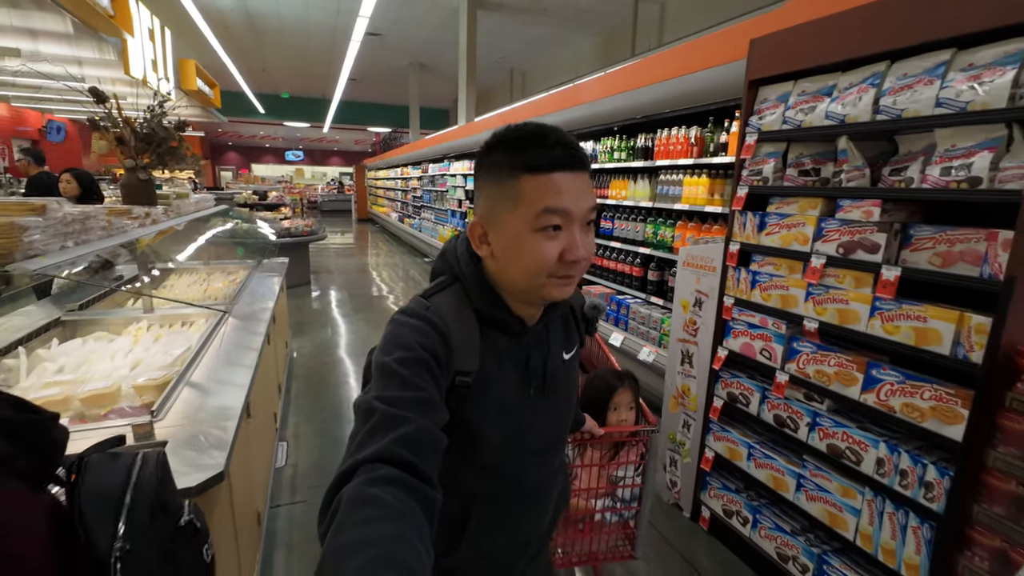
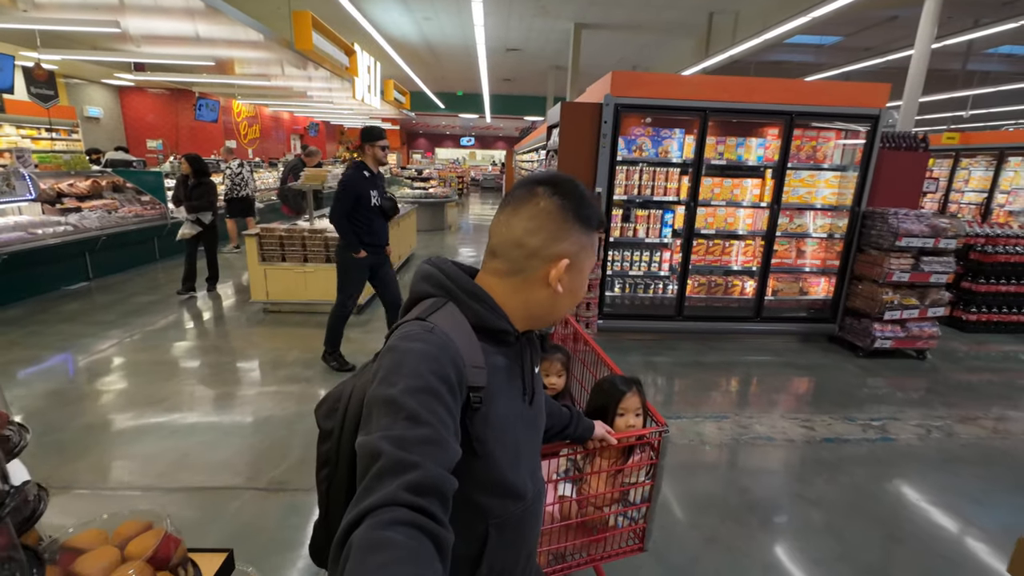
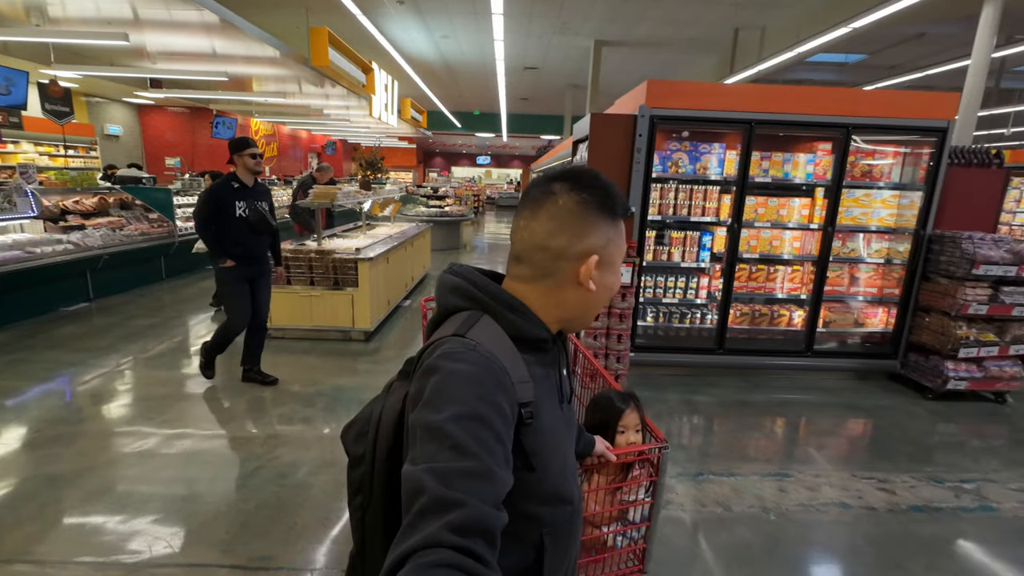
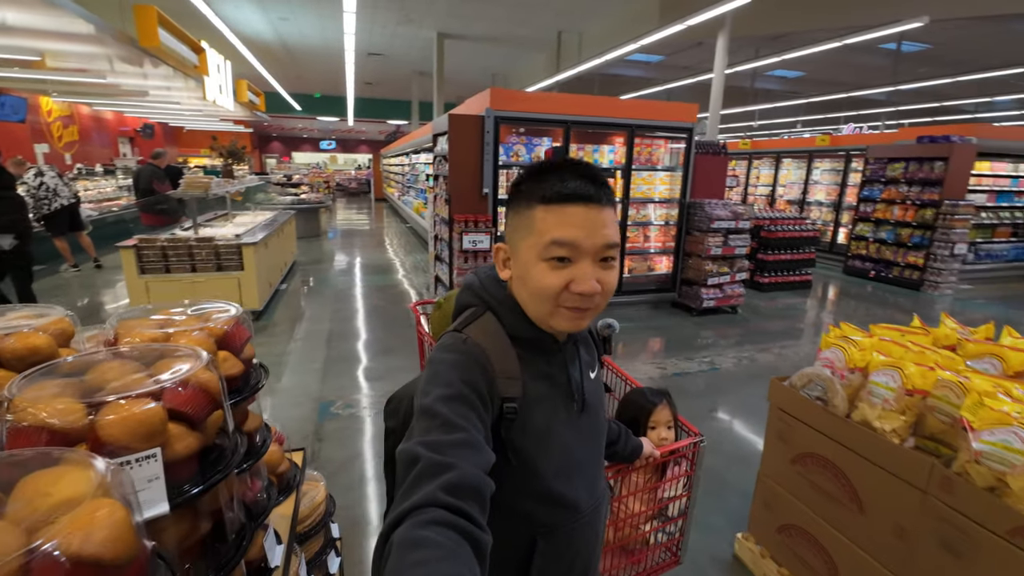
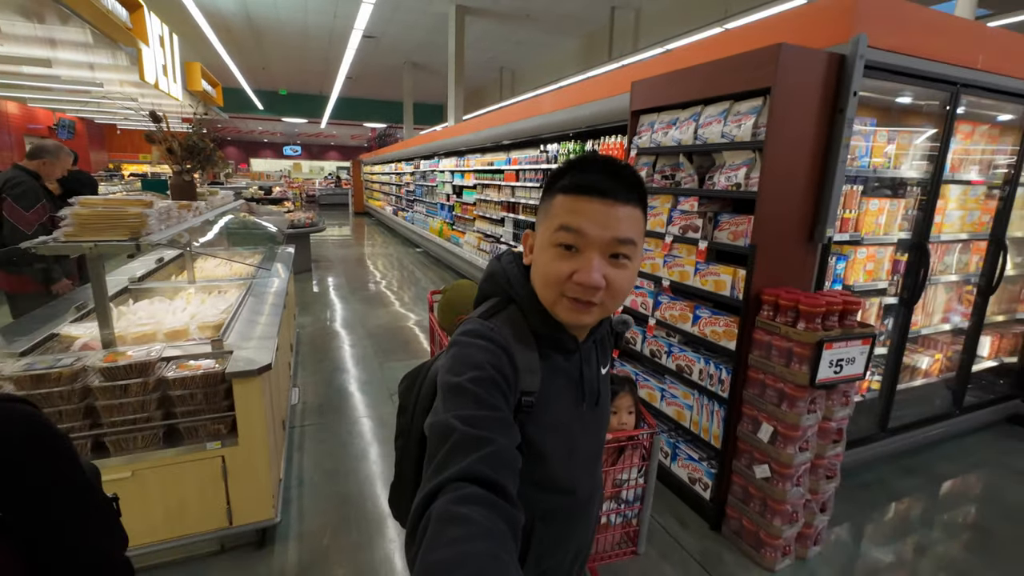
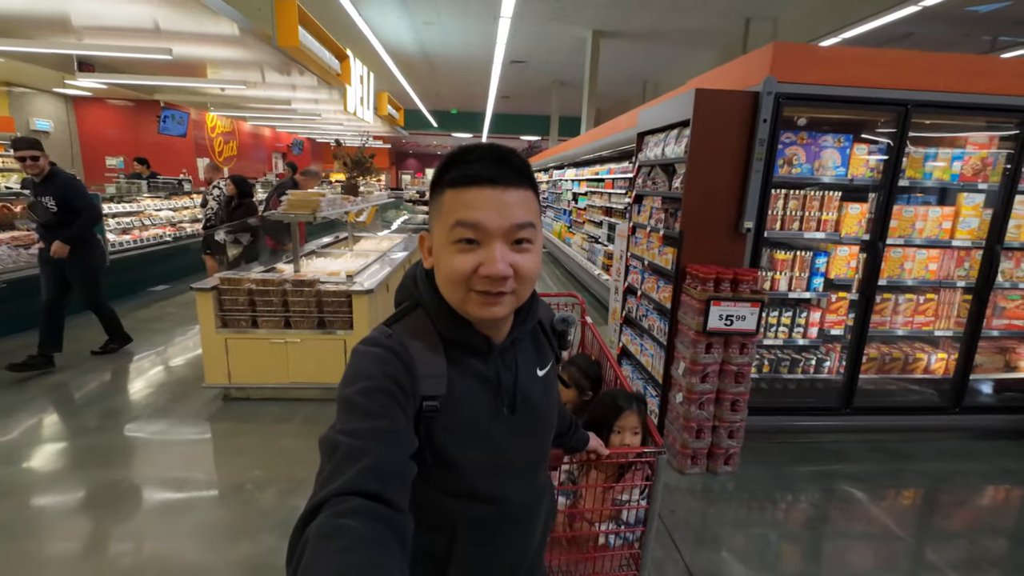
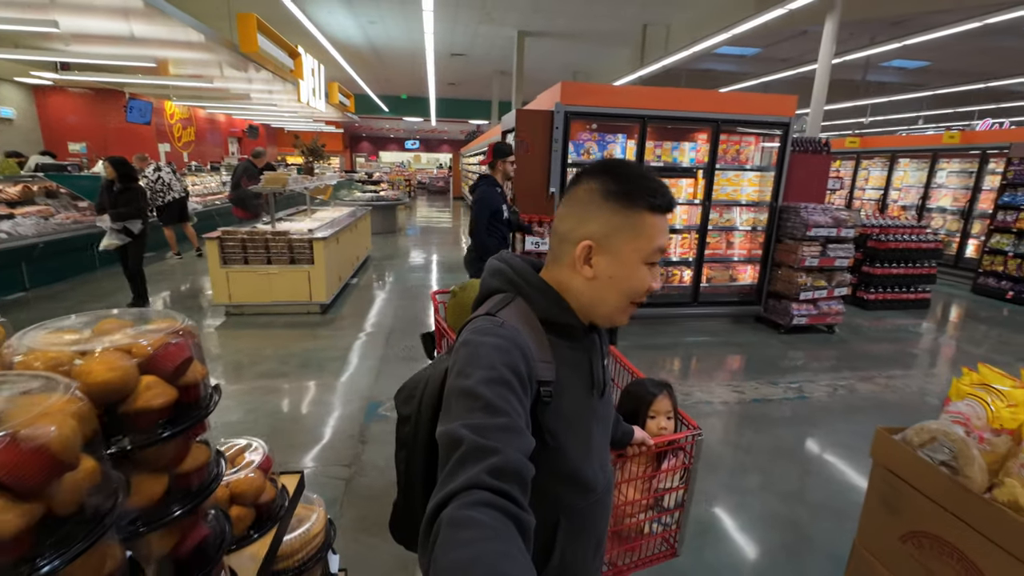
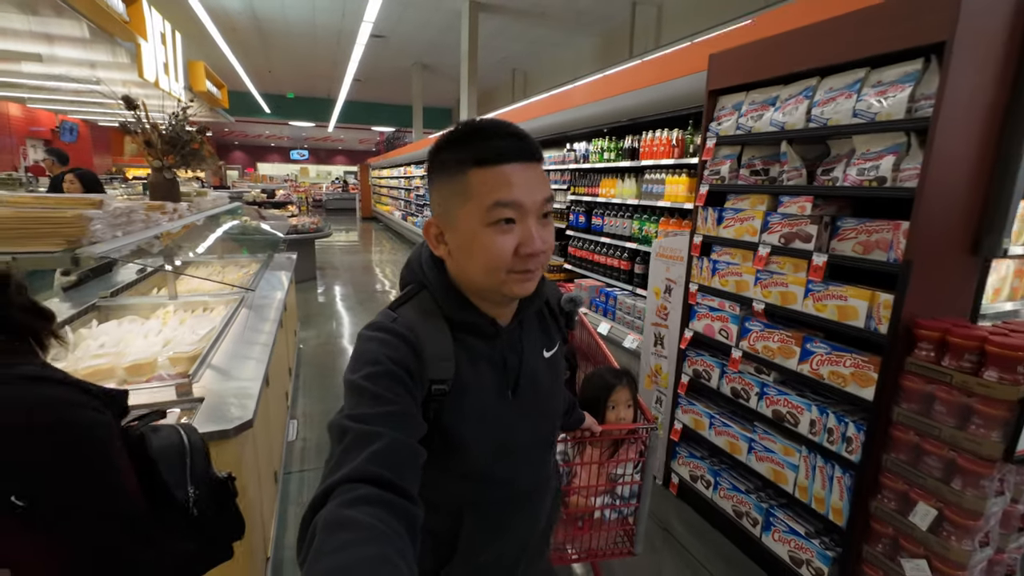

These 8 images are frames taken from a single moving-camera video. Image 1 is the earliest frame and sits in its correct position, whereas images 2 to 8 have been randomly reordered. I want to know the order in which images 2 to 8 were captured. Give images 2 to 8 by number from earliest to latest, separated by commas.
8, 5, 6, 3, 2, 7, 4
